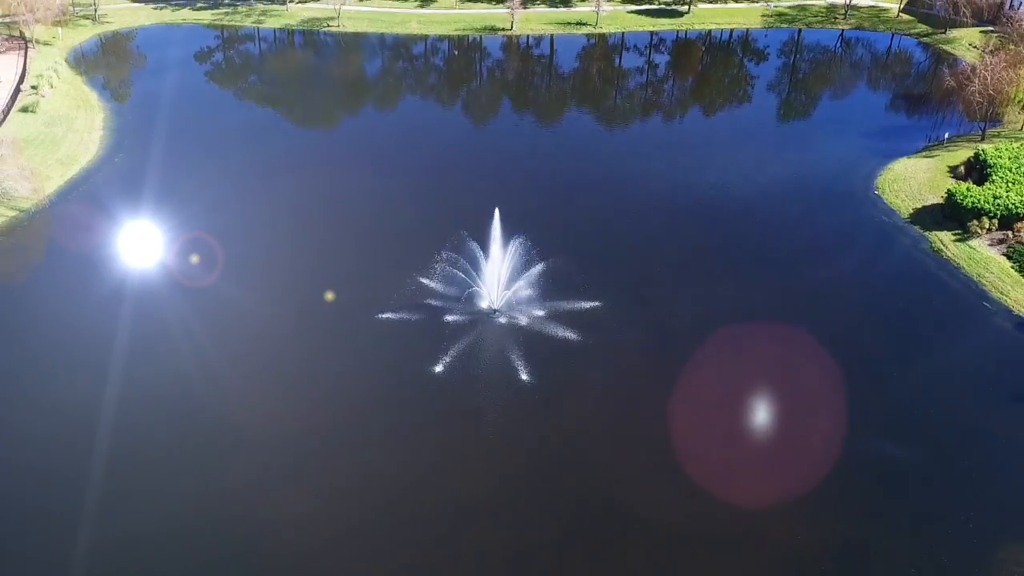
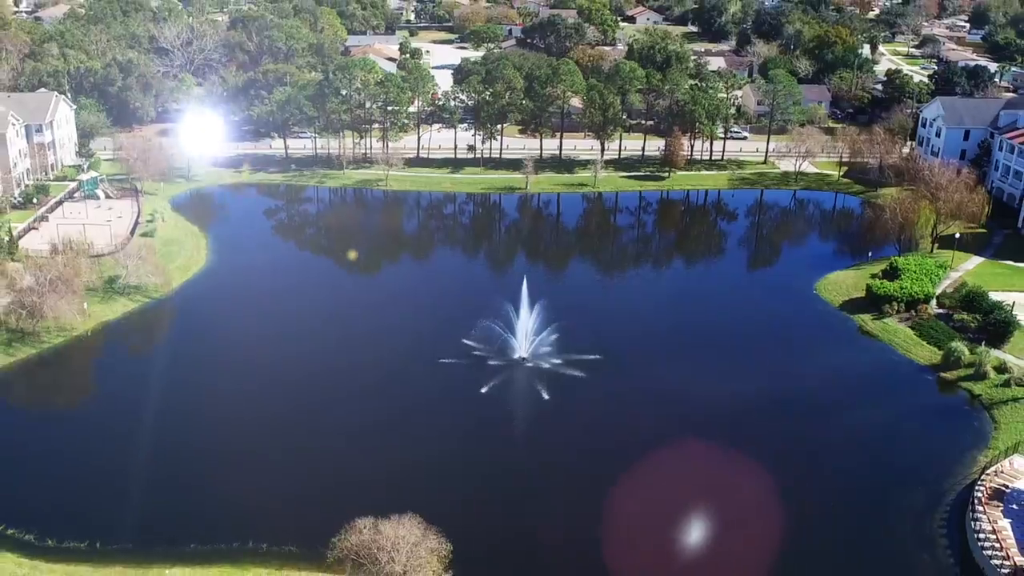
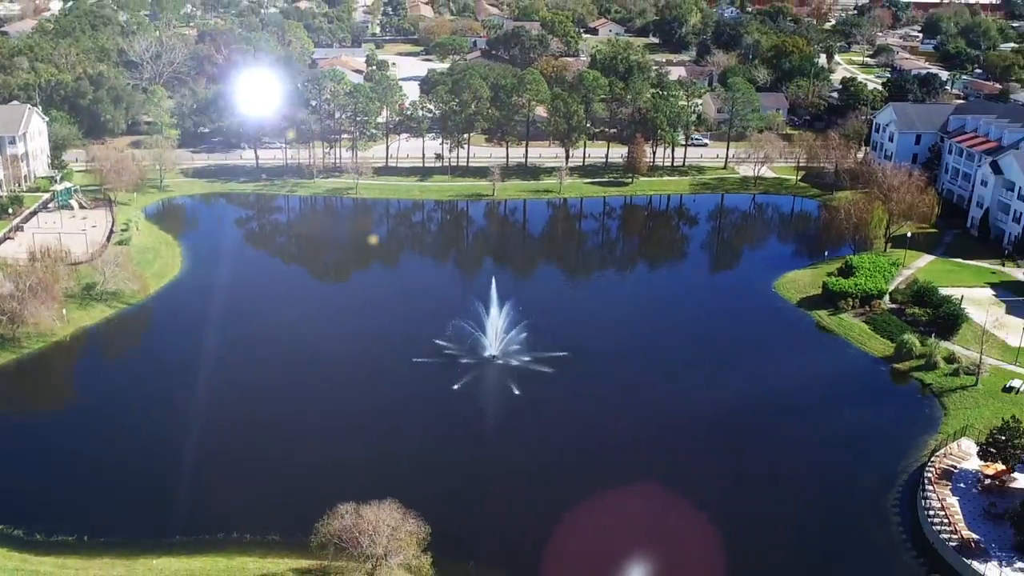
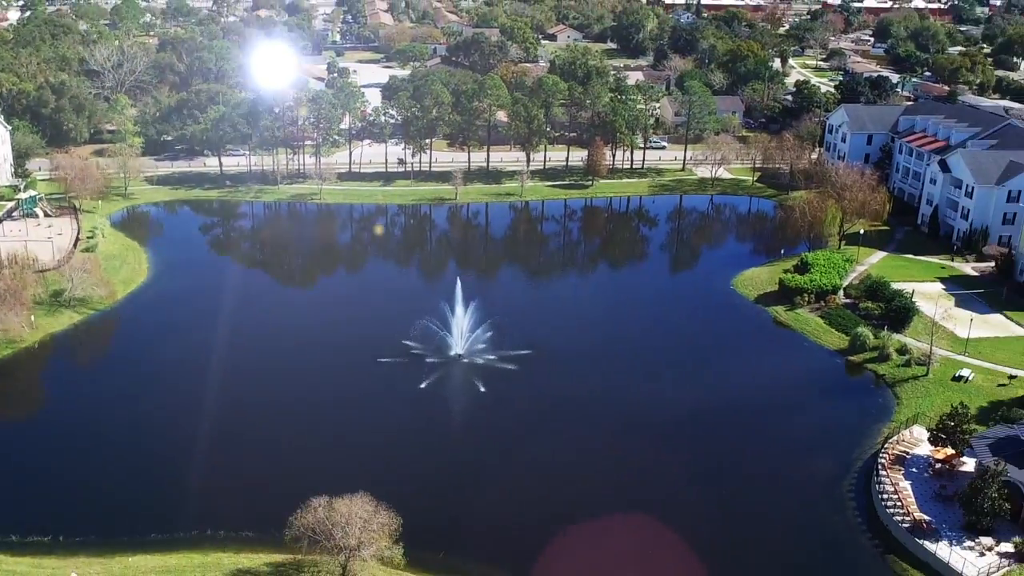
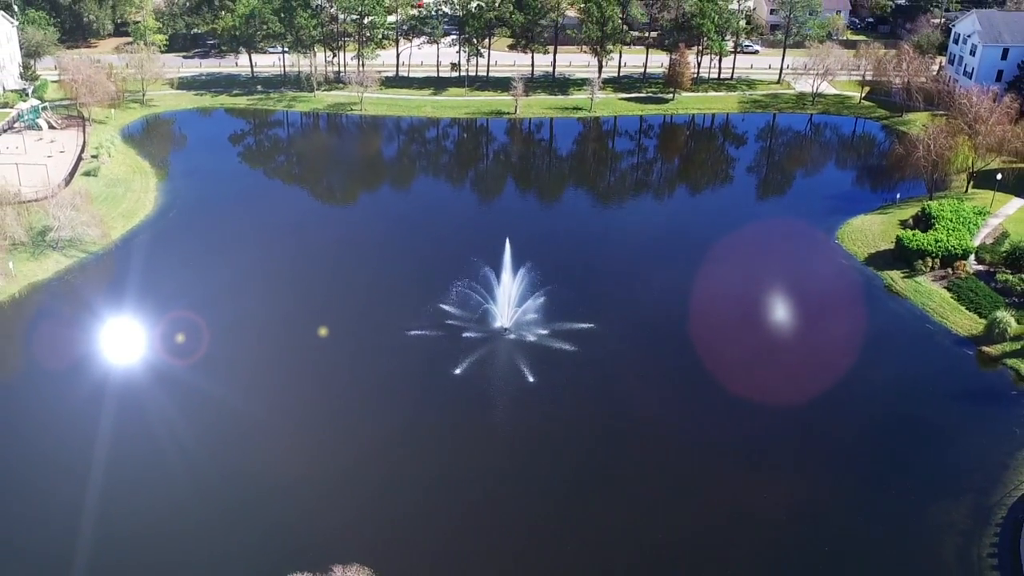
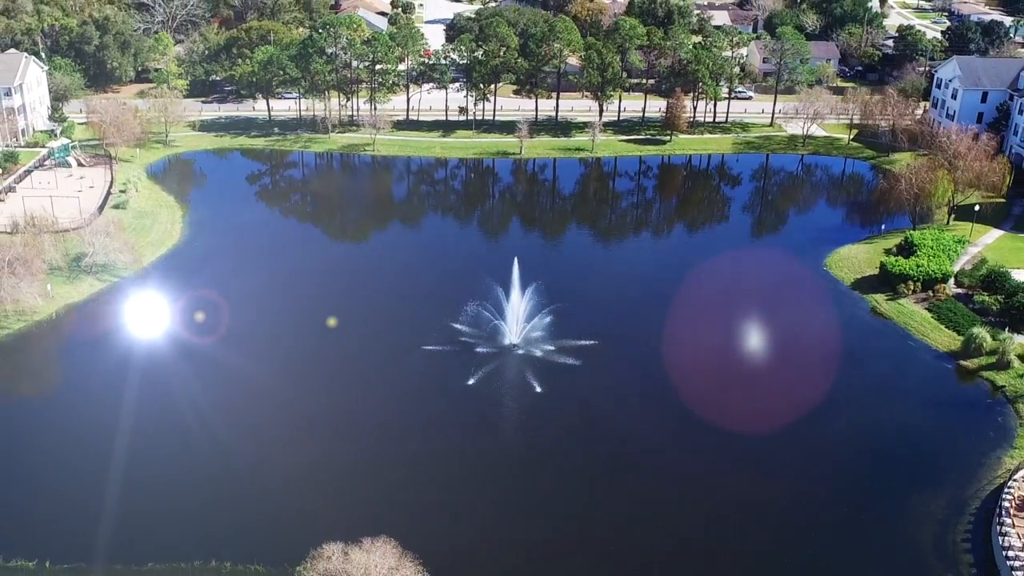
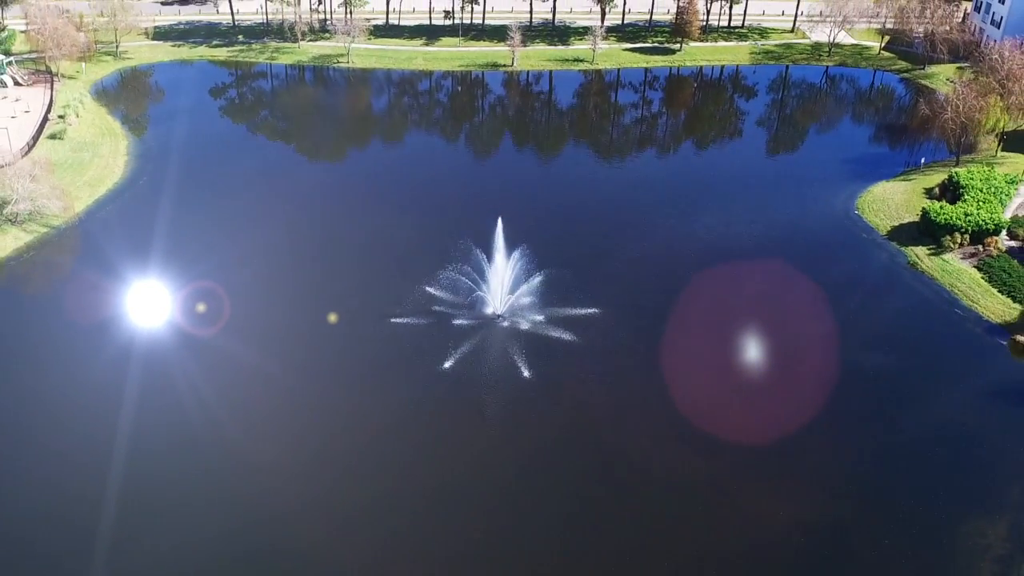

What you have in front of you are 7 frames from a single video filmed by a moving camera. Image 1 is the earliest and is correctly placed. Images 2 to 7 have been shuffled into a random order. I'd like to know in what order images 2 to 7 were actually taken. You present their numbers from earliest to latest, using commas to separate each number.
7, 5, 6, 2, 3, 4
